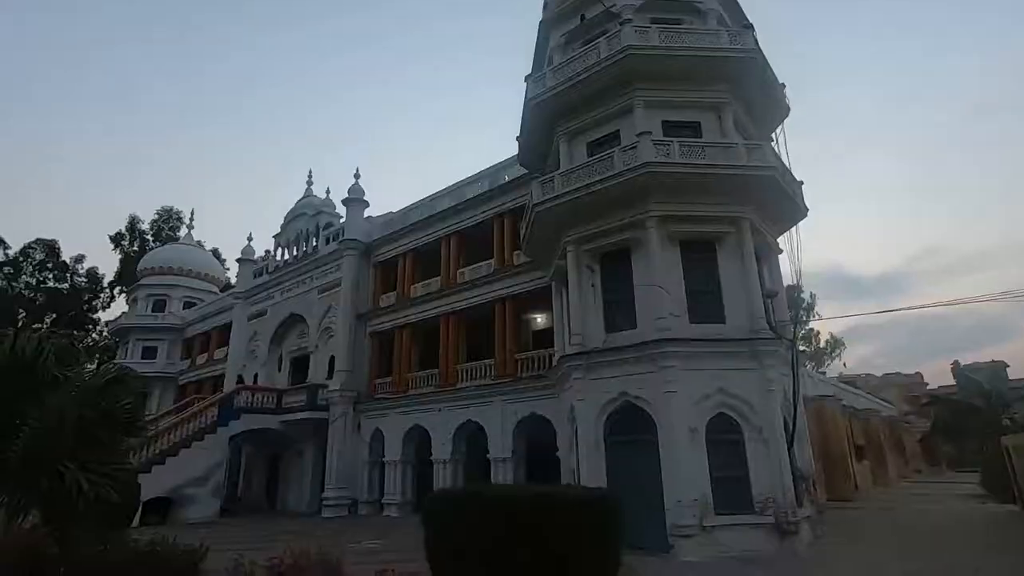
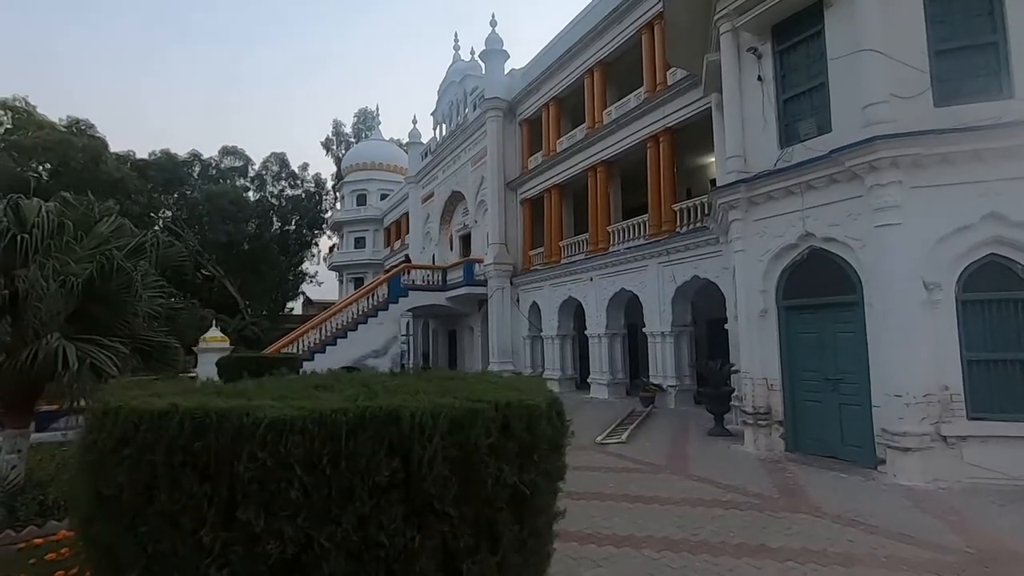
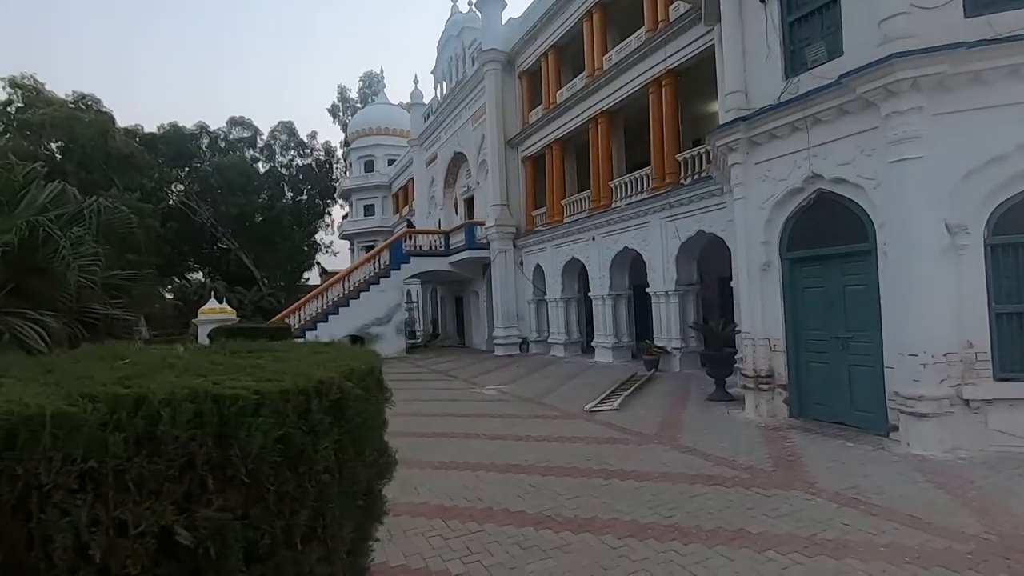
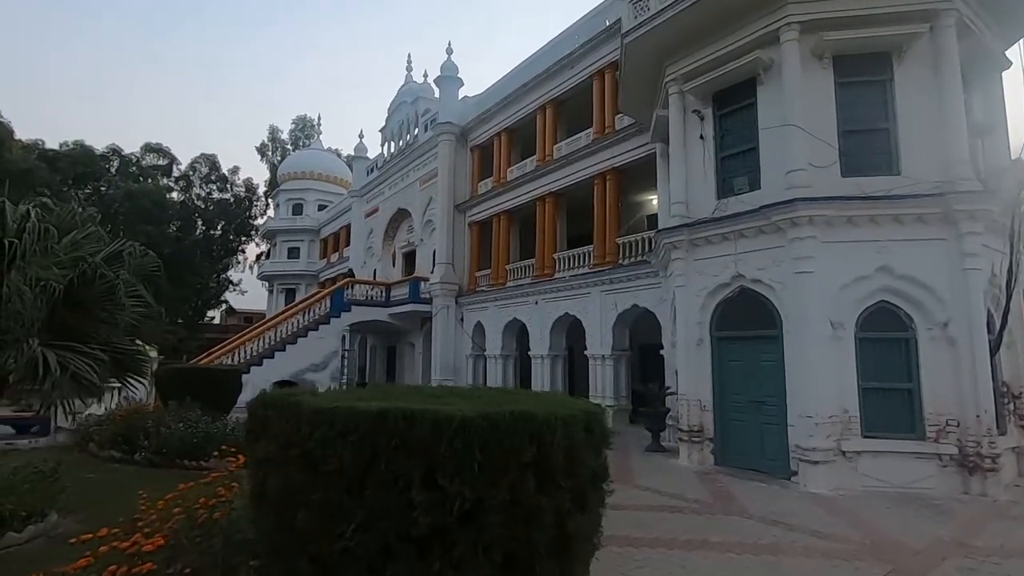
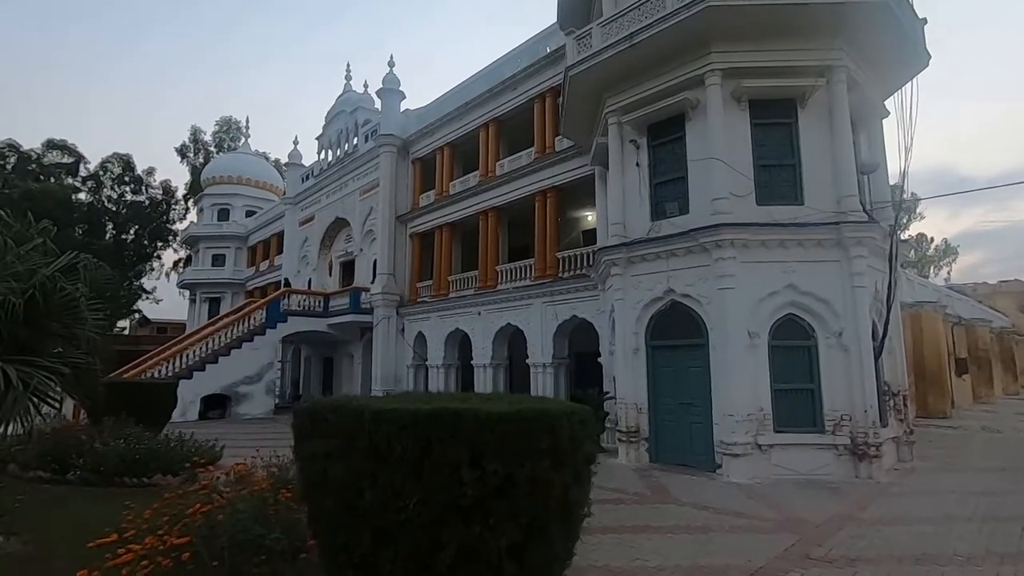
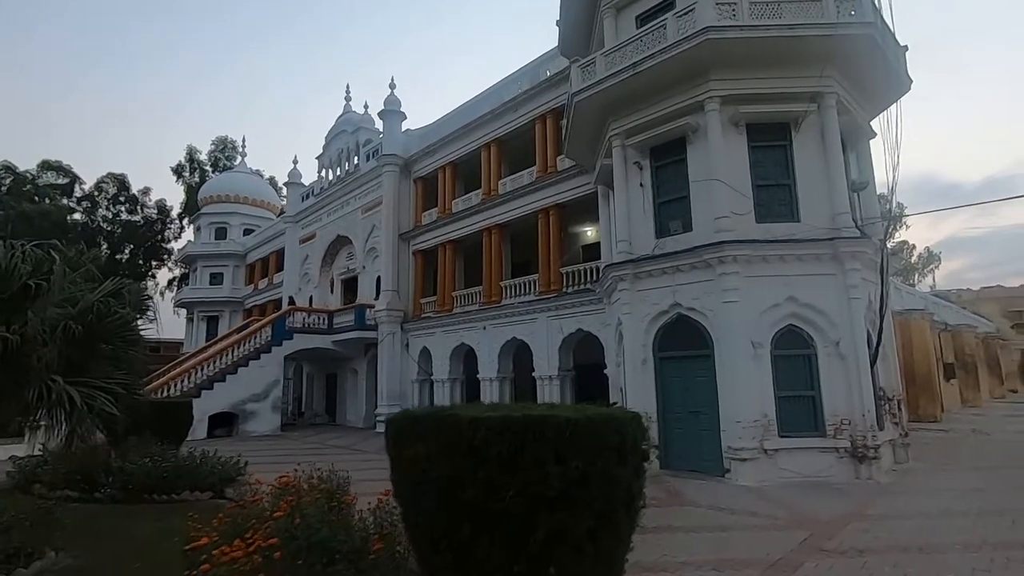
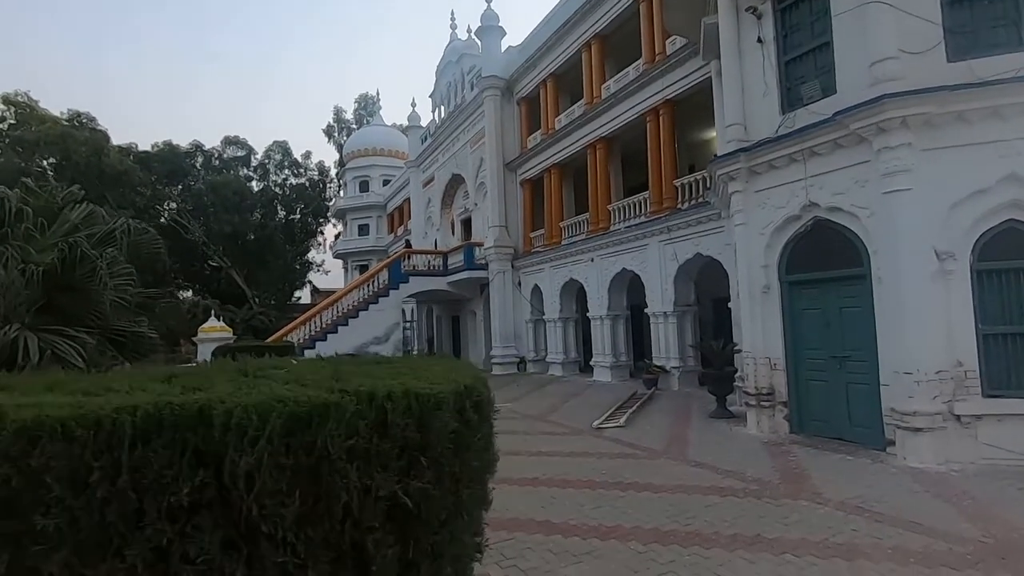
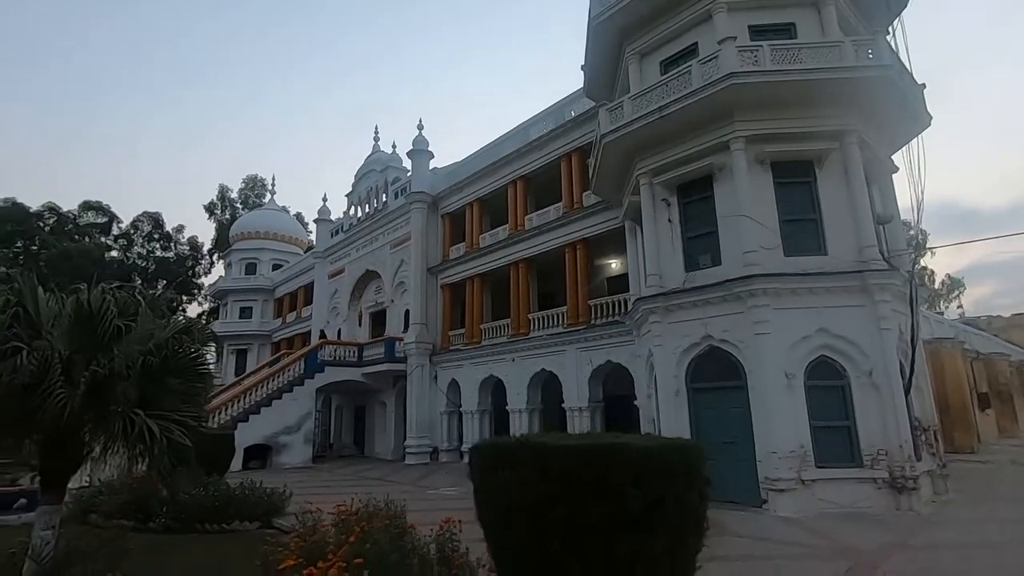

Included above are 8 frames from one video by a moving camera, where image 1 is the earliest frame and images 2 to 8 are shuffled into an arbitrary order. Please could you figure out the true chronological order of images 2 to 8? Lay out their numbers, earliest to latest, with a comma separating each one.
8, 6, 5, 4, 2, 7, 3
